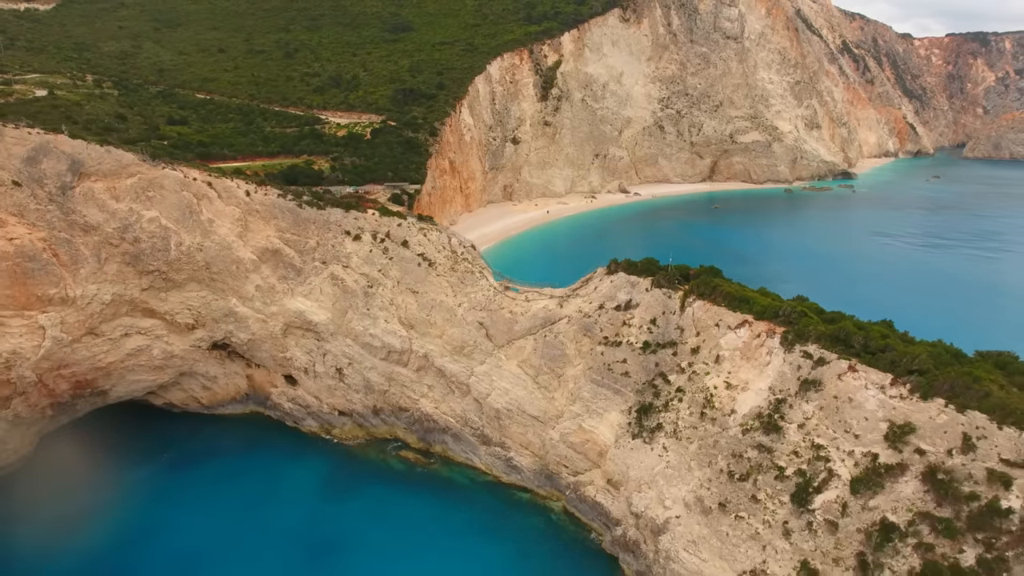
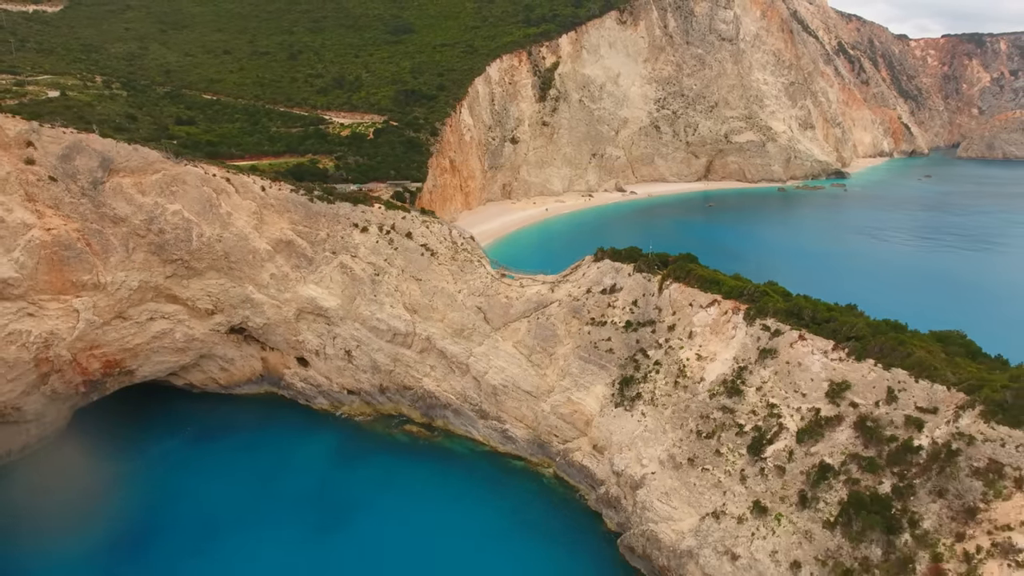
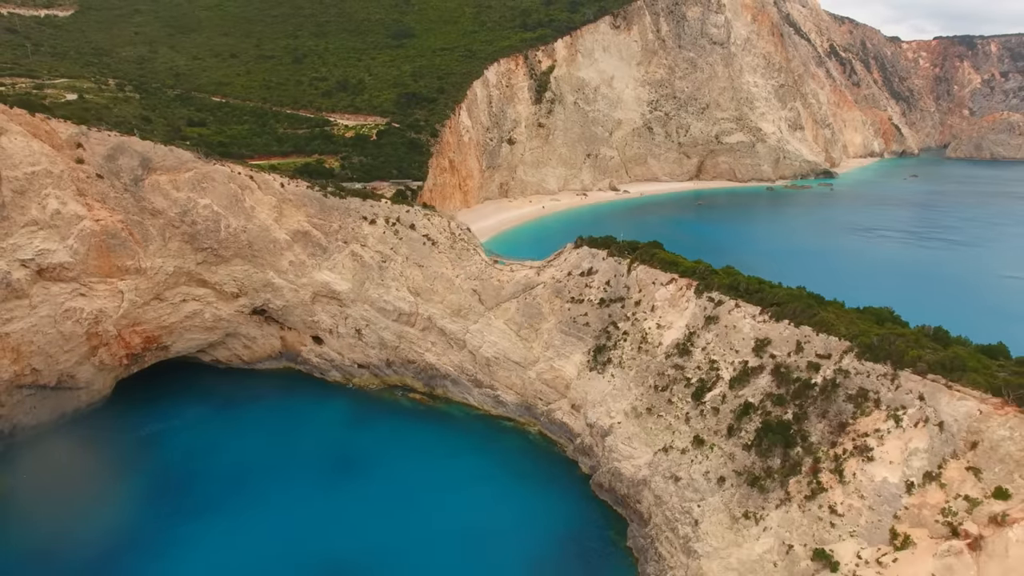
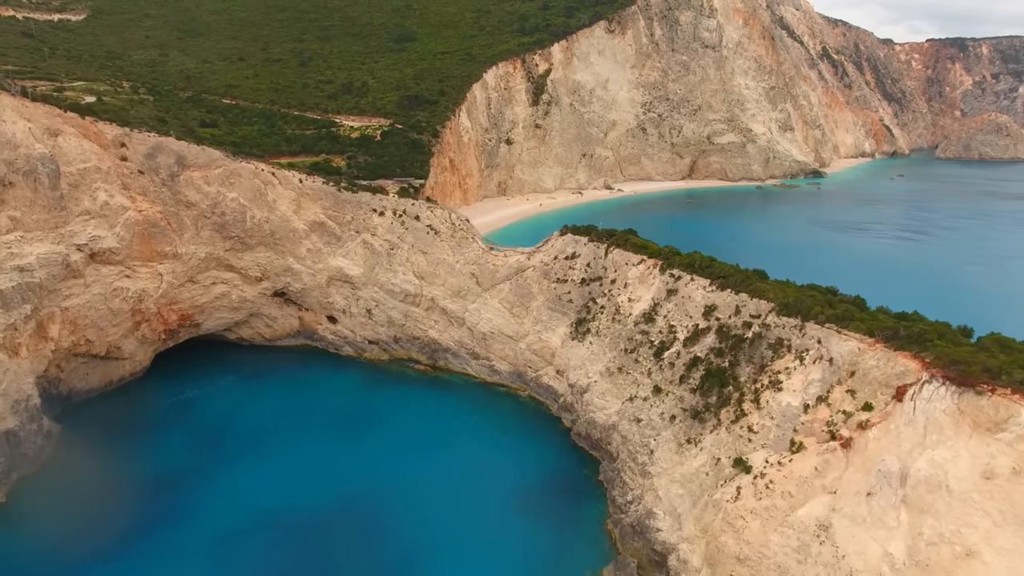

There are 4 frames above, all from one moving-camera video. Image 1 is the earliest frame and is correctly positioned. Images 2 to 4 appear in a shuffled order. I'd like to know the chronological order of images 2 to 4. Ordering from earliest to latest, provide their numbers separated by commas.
2, 3, 4
